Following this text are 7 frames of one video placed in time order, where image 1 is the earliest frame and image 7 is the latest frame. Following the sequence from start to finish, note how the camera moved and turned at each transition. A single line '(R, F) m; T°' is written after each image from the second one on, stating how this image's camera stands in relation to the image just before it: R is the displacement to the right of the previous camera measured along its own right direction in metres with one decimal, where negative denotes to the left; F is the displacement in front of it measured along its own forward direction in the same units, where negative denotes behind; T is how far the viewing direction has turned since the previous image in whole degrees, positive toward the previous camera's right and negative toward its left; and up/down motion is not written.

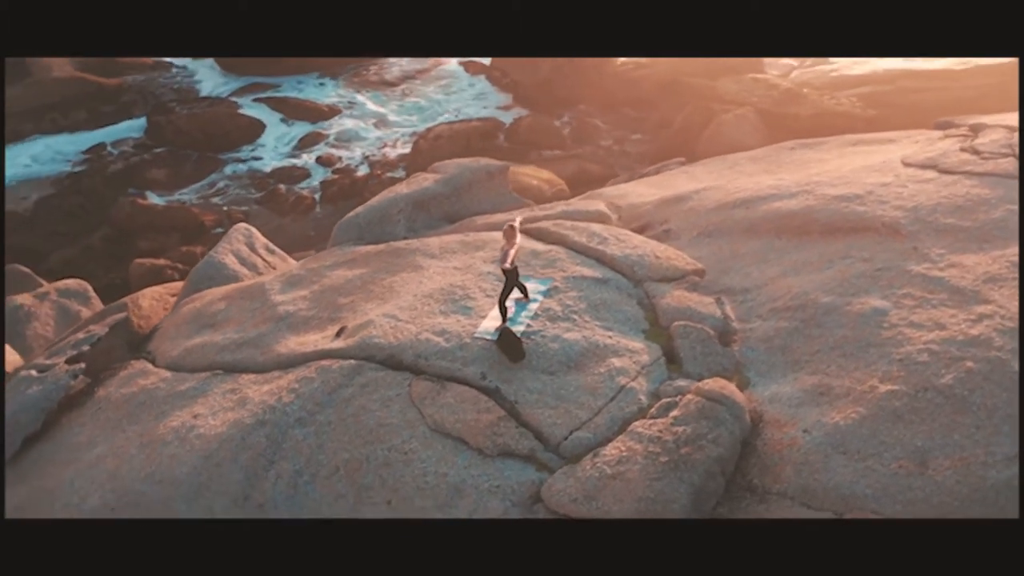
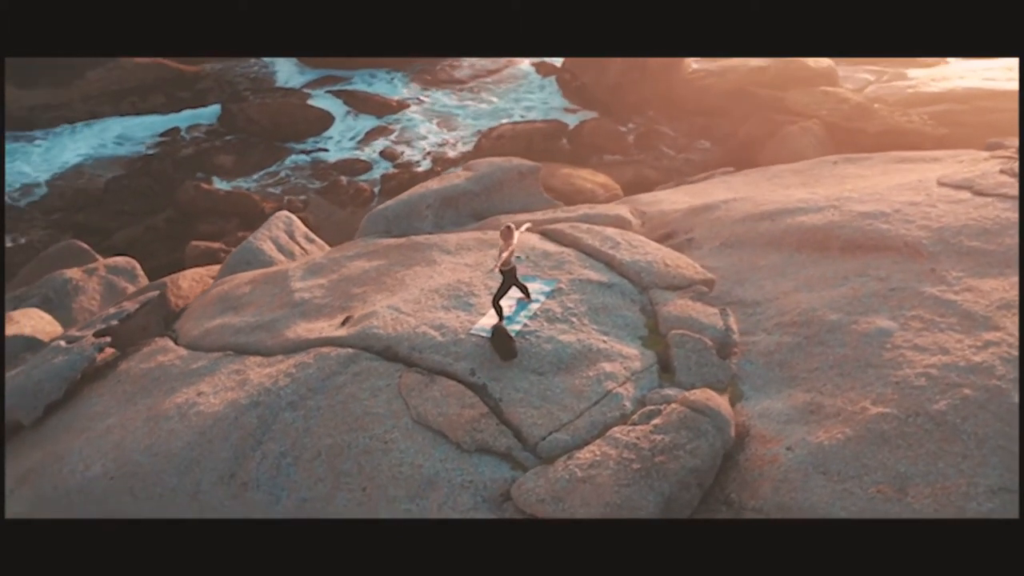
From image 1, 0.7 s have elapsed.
(+0.5, 0.0) m; -5°
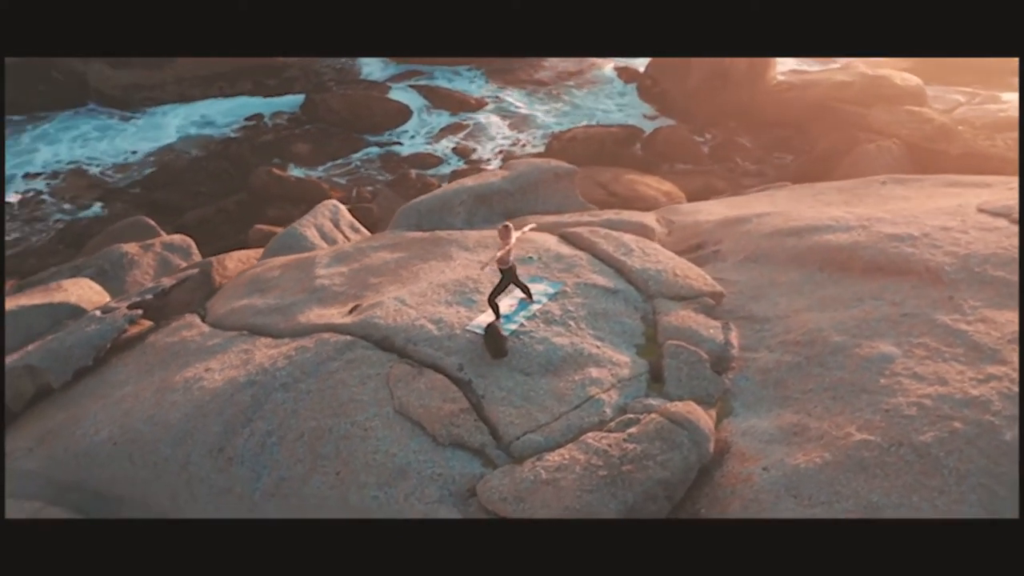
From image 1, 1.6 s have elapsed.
(+0.6, 0.0) m; -6°
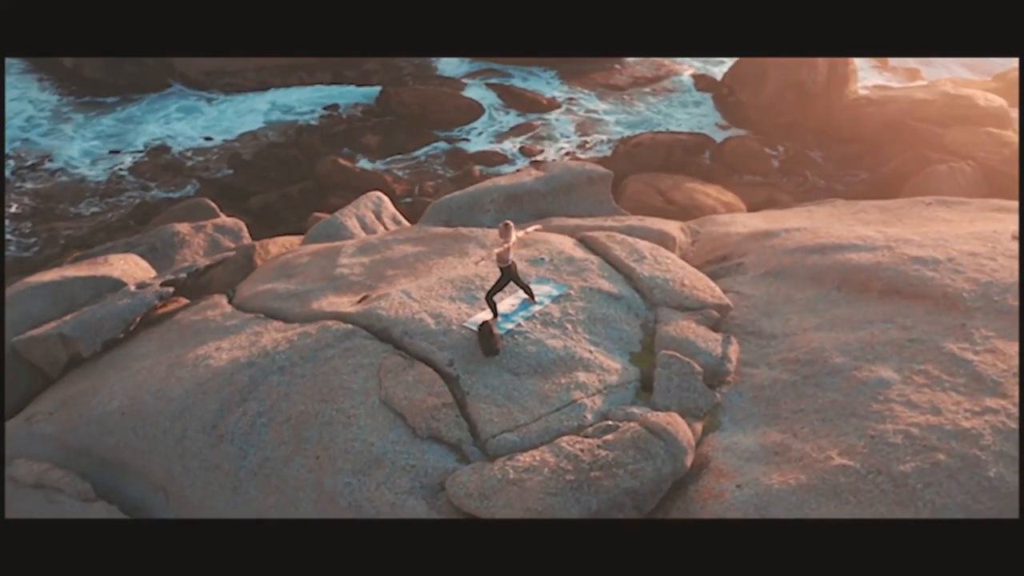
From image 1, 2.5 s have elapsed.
(+0.6, 0.0) m; -5°
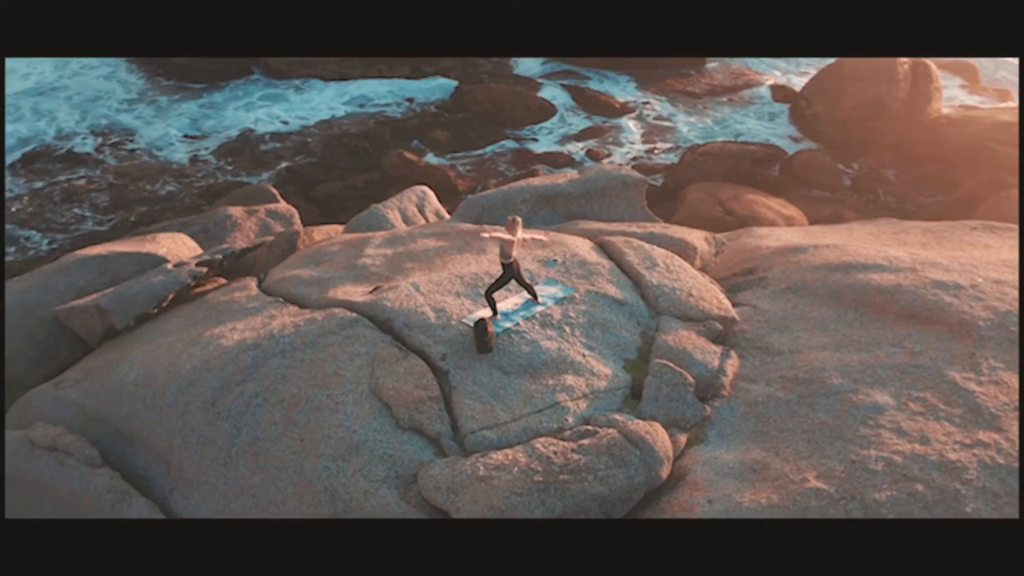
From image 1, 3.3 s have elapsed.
(+0.6, 0.0) m; -5°
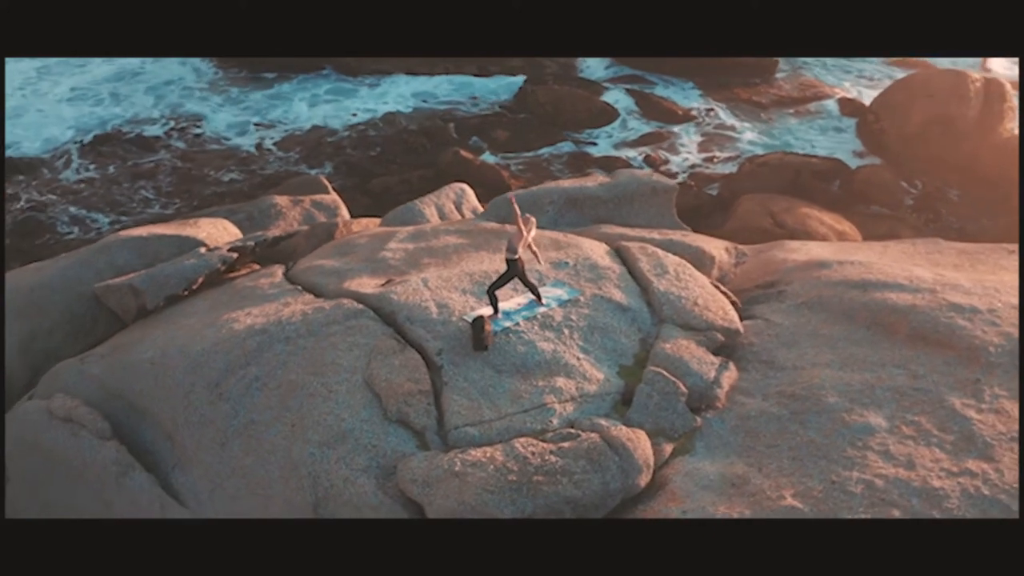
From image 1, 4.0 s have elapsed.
(+0.5, 0.0) m; -5°
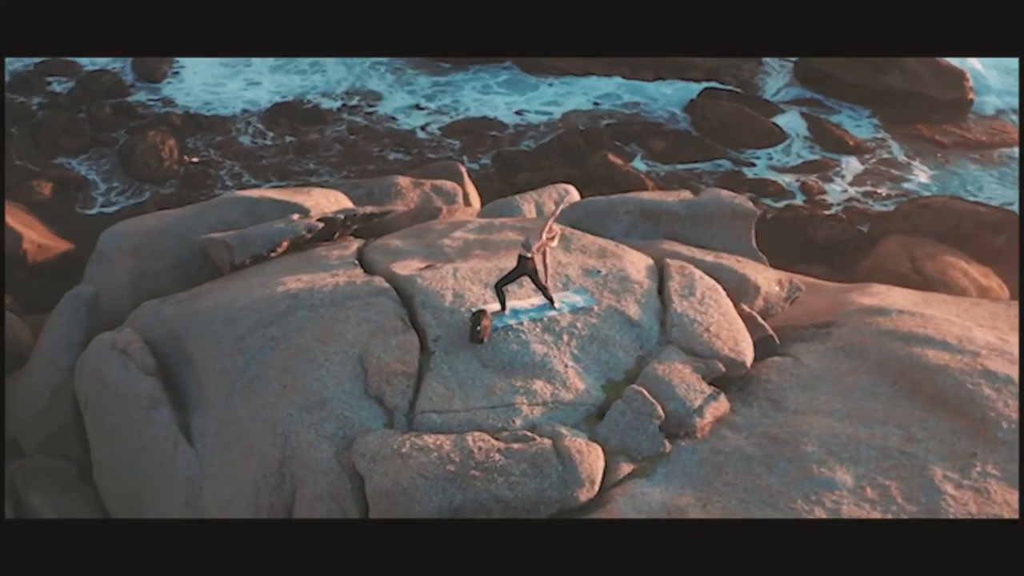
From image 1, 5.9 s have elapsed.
(+1.3, +0.1) m; -12°
